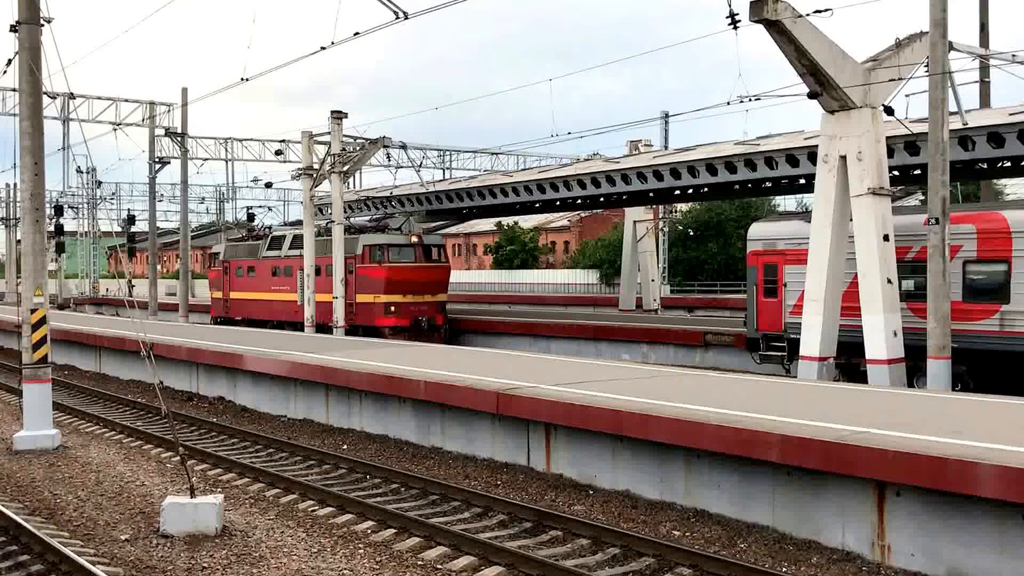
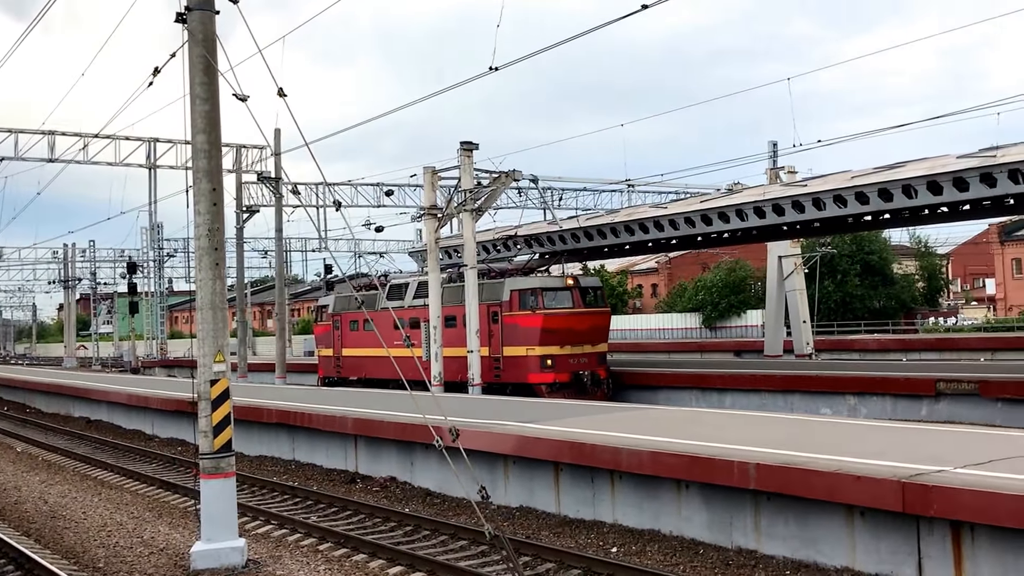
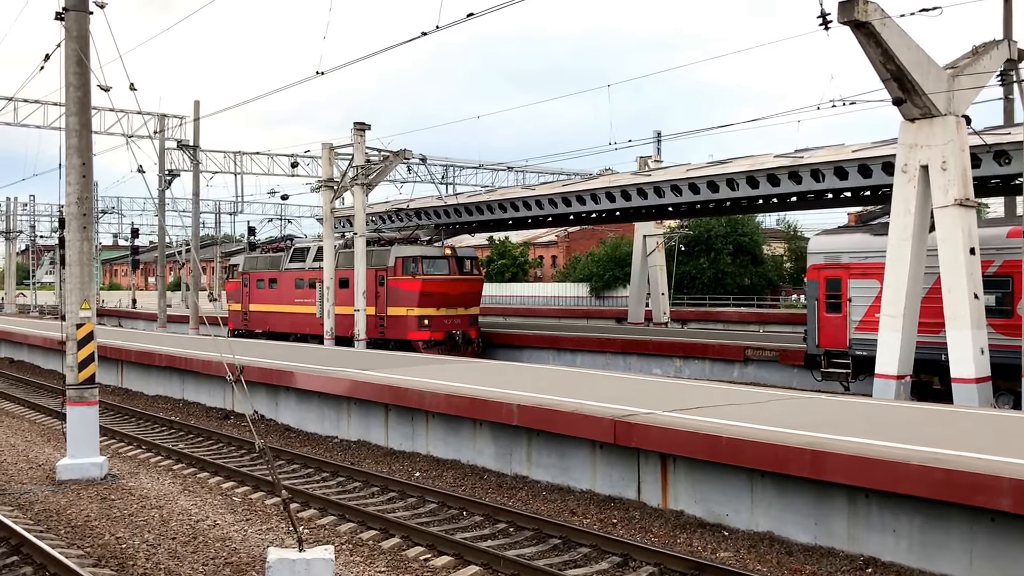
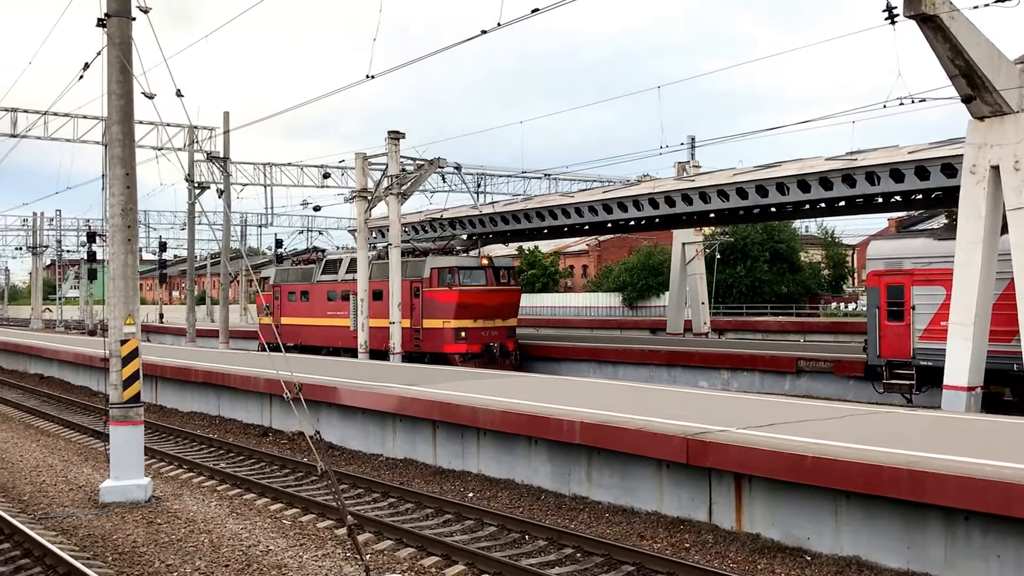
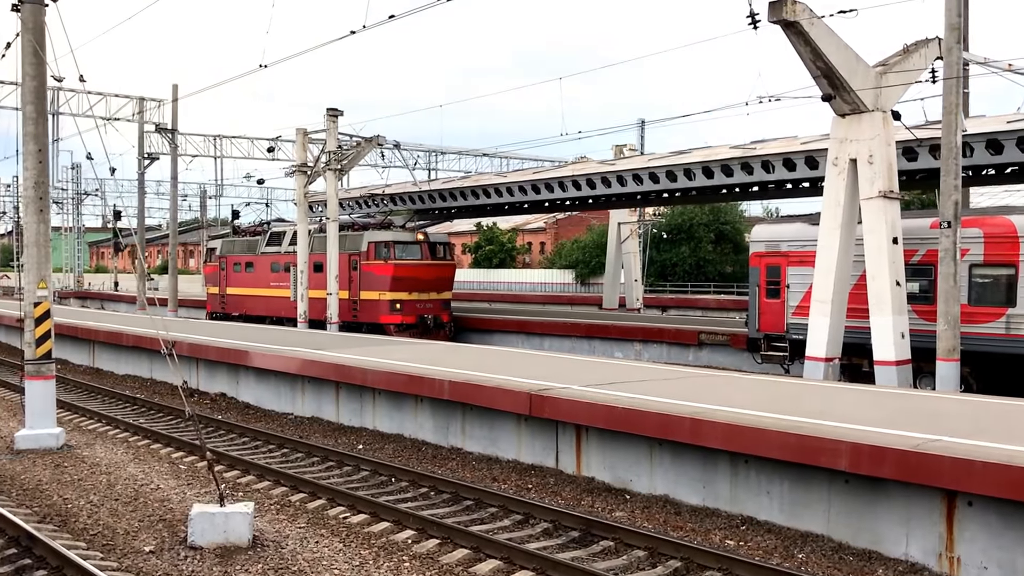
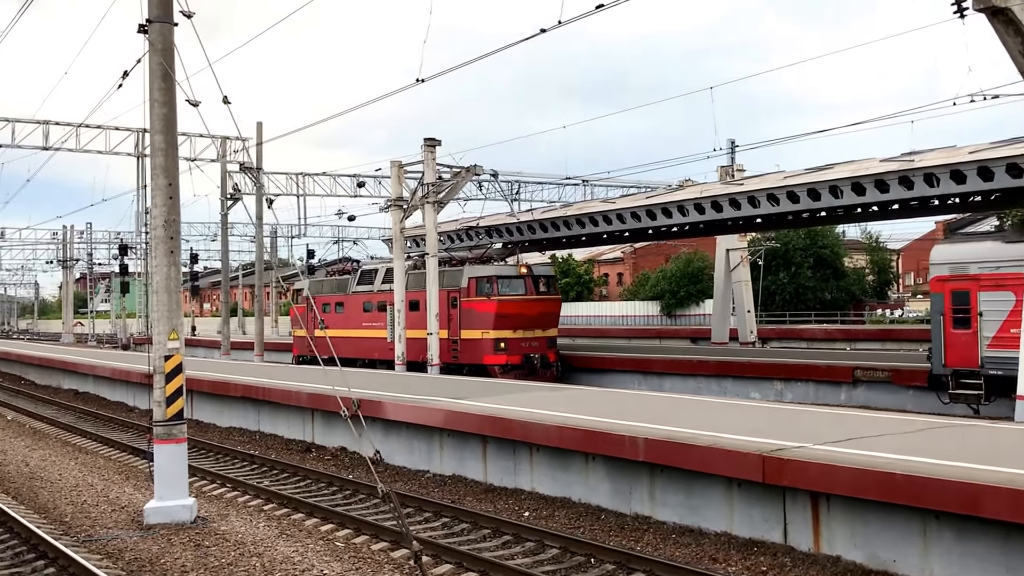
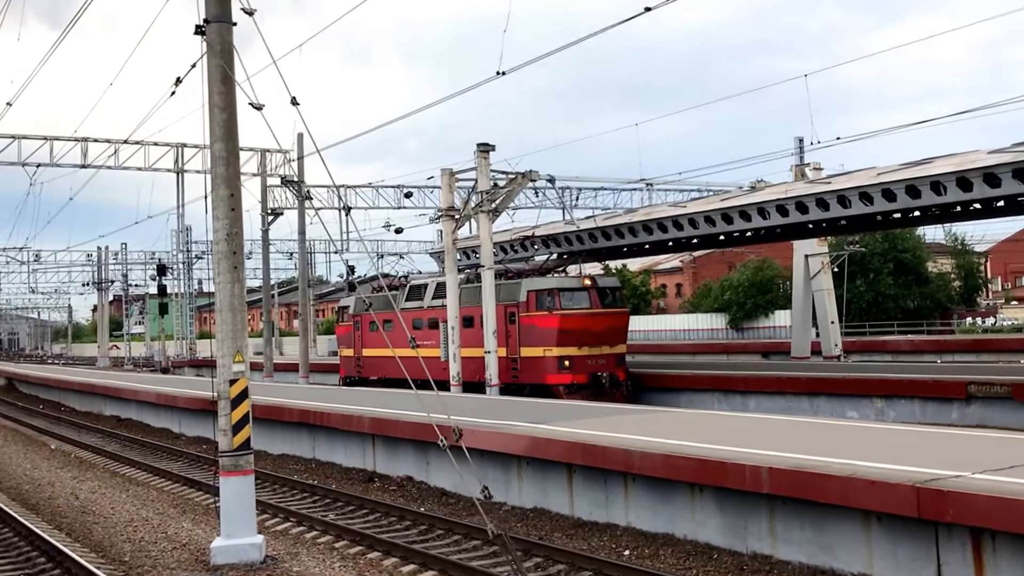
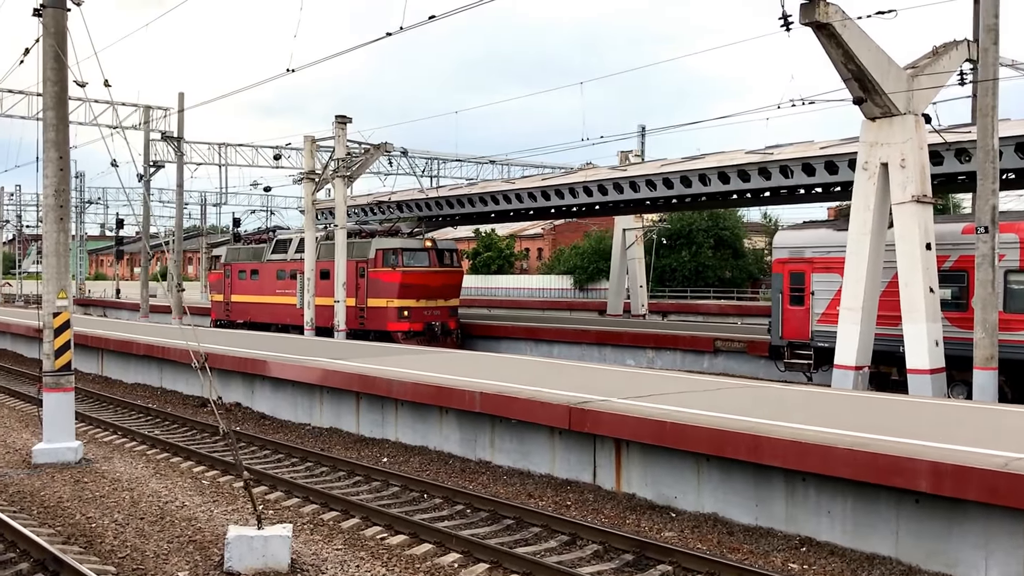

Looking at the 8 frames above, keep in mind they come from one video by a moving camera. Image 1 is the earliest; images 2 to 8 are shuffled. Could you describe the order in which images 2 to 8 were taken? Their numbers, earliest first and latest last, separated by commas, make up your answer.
5, 8, 3, 4, 6, 7, 2
